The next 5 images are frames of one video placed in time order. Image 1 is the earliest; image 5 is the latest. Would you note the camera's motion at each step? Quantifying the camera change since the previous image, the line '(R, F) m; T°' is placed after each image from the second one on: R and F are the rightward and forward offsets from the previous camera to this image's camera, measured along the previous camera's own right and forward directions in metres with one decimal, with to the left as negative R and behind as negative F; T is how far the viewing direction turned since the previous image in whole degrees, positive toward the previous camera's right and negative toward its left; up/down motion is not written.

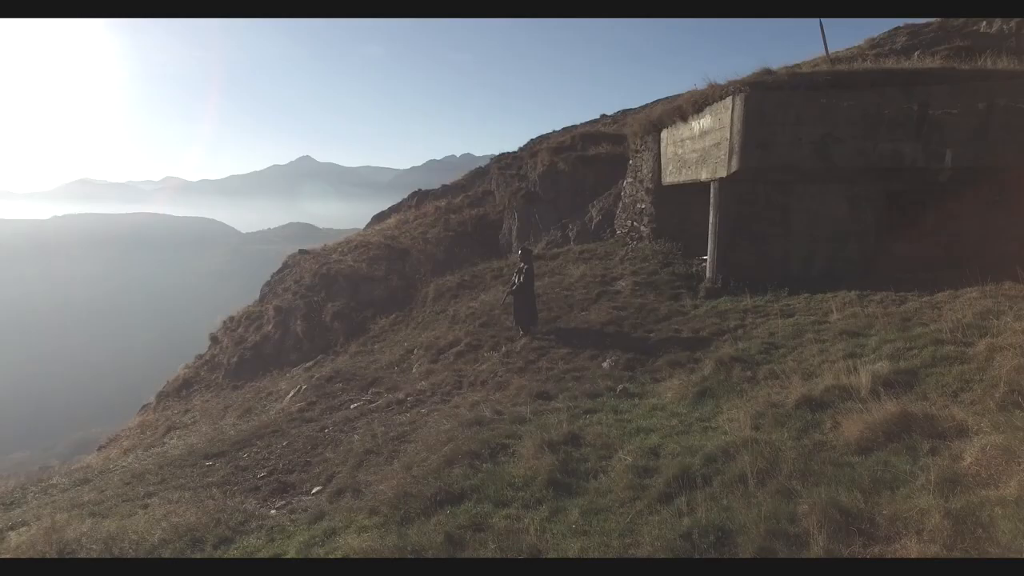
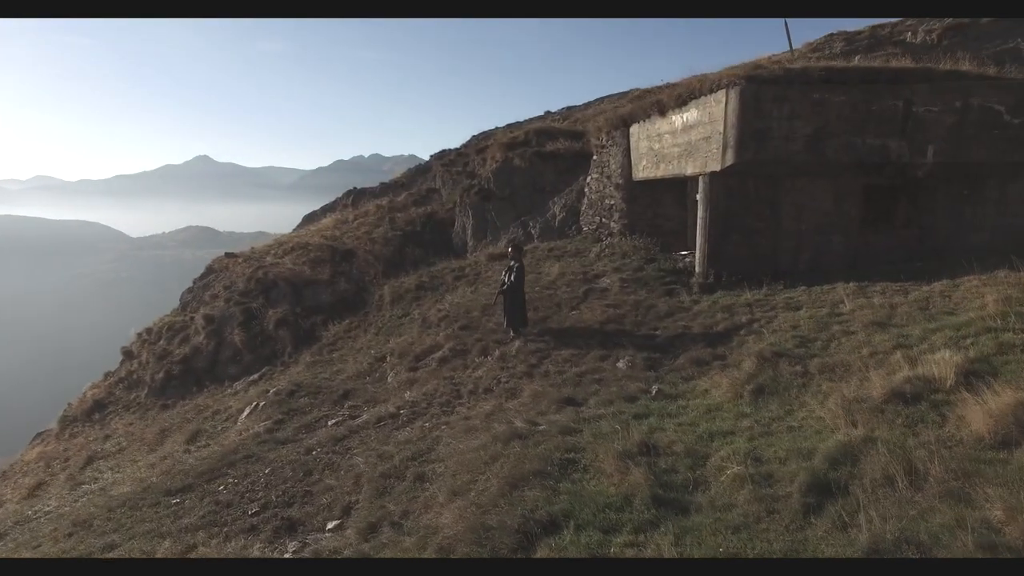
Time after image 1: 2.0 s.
(-1.4, +0.7) m; +9°
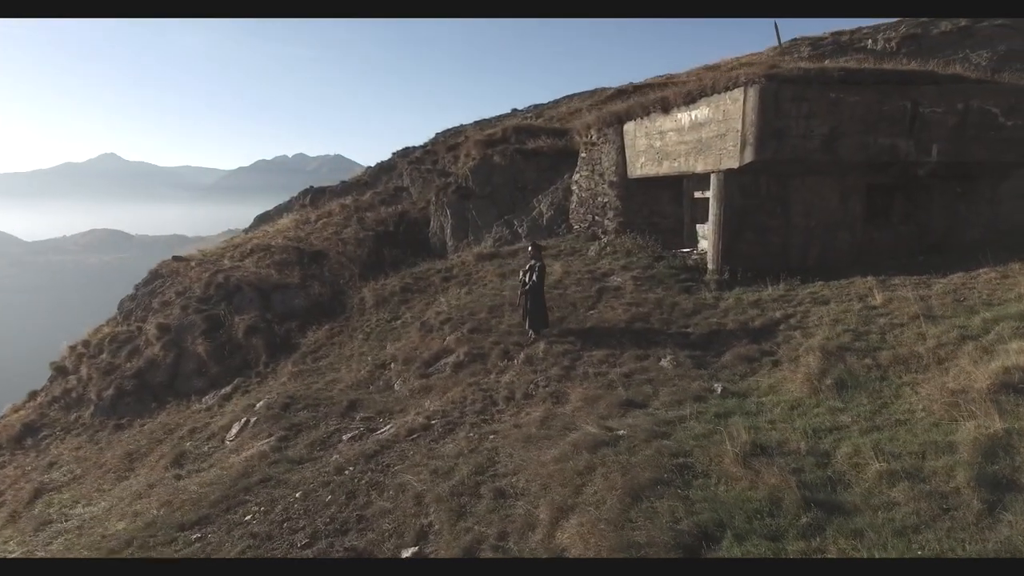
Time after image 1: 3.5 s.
(-1.5, +0.5) m; +7°
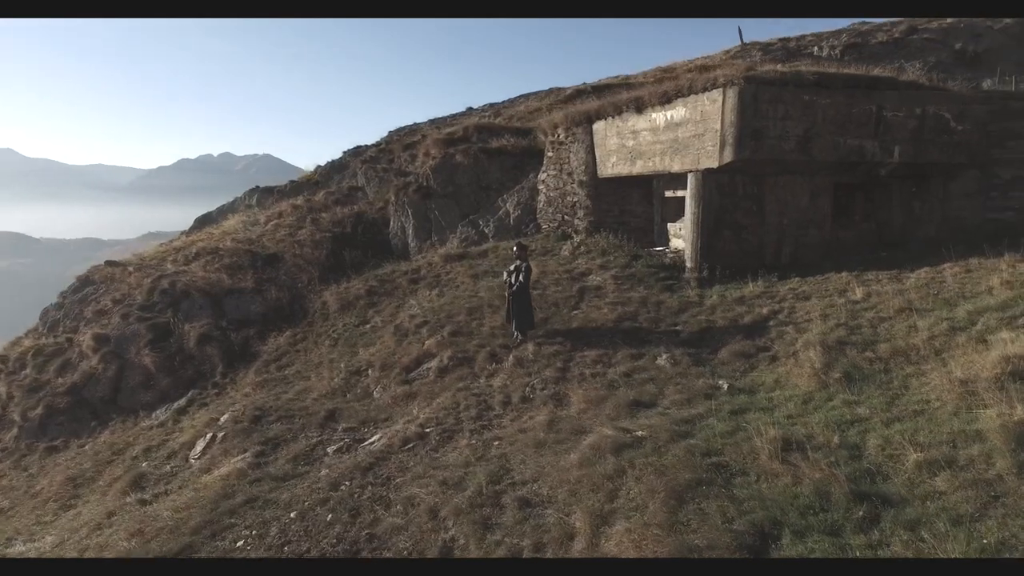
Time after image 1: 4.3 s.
(-0.8, +0.3) m; +6°
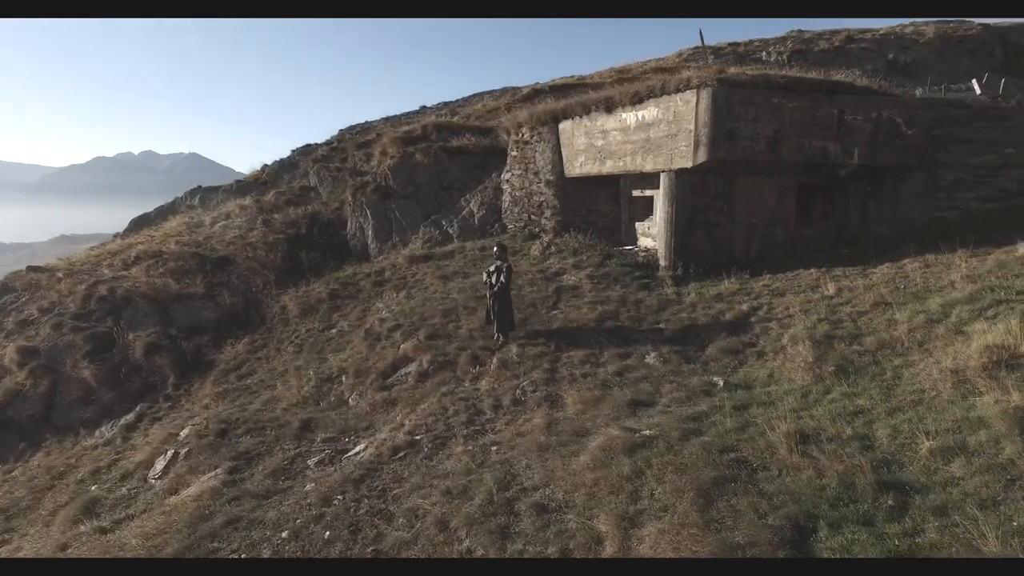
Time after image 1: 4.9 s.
(-0.7, +0.2) m; +6°
